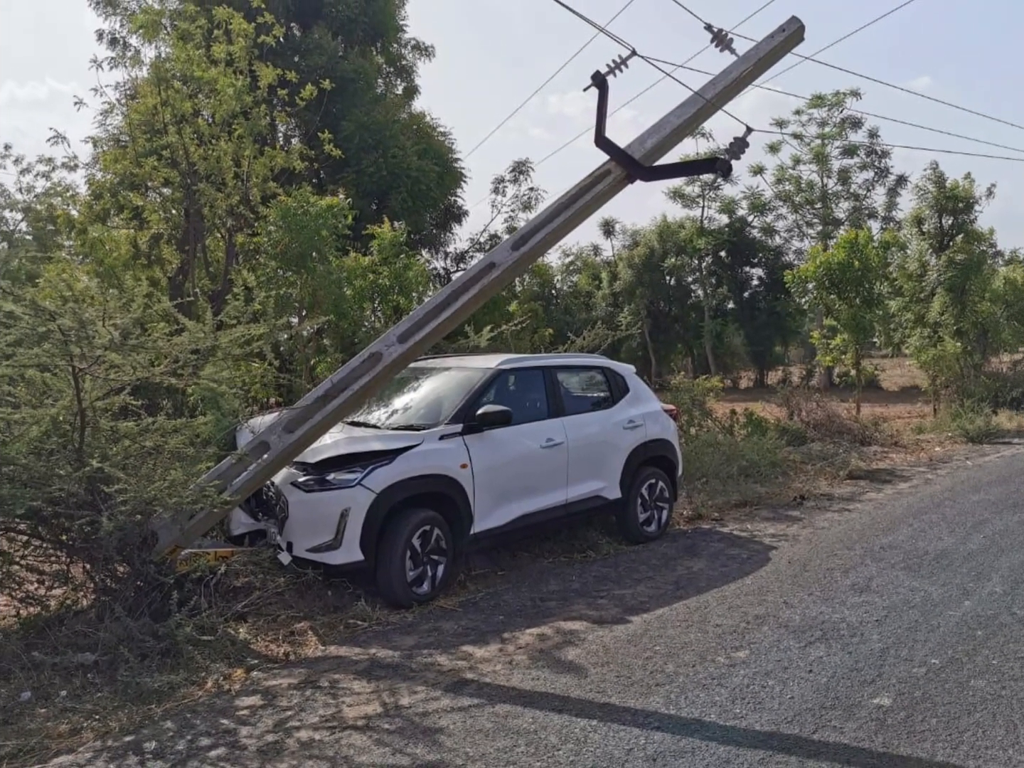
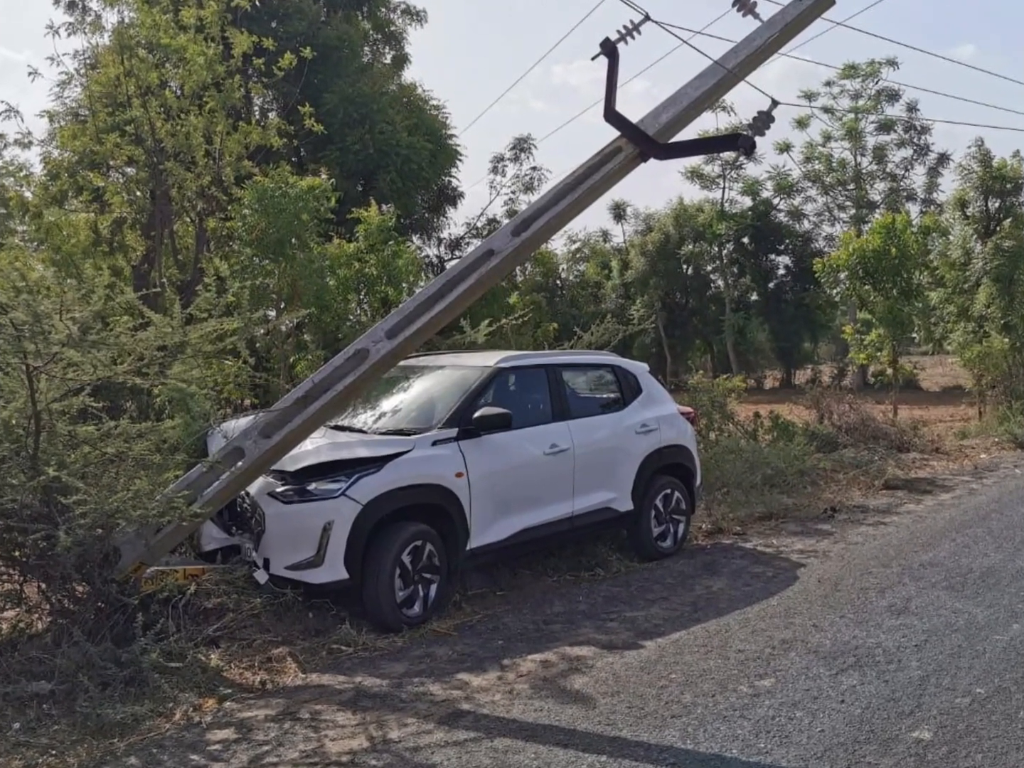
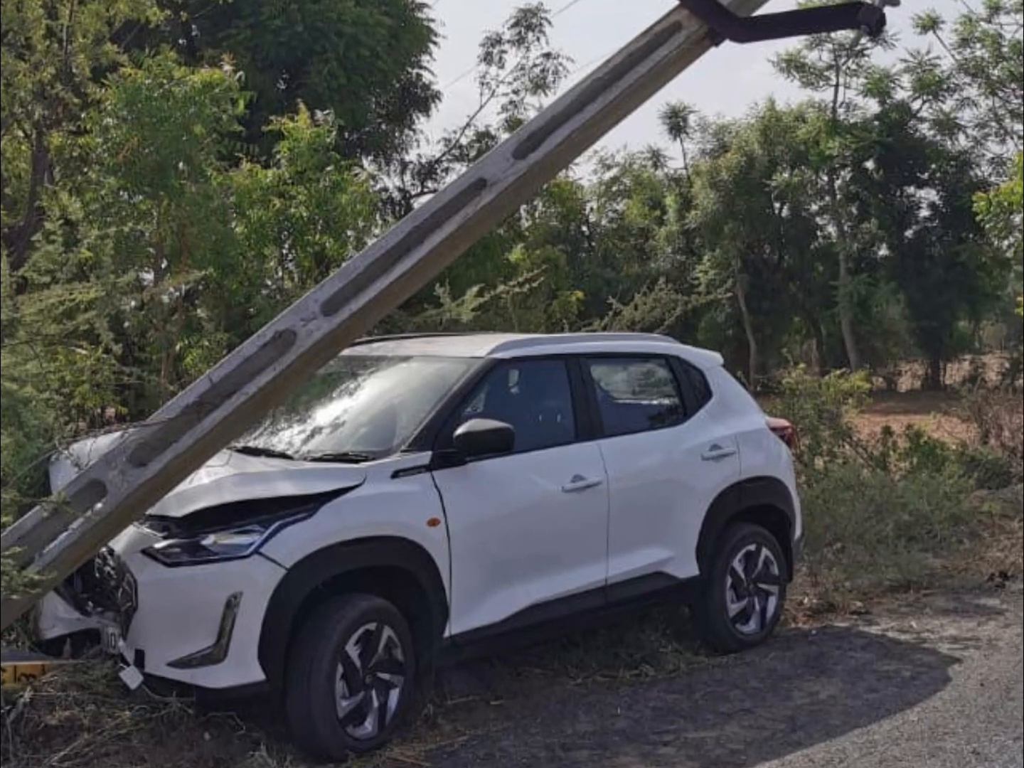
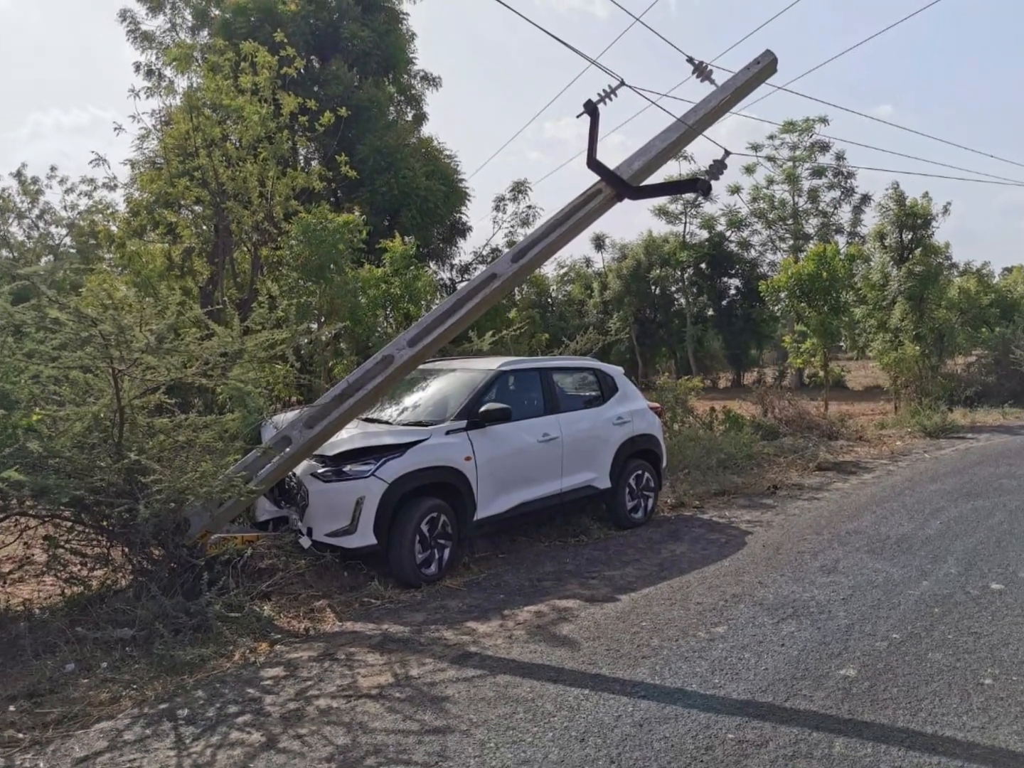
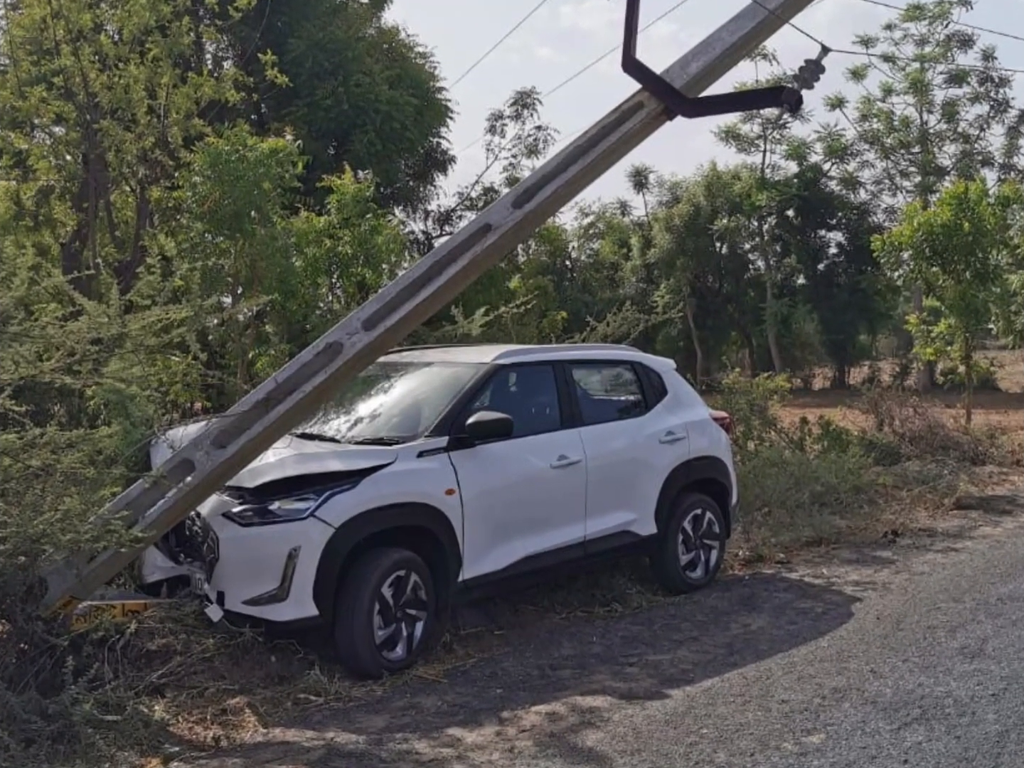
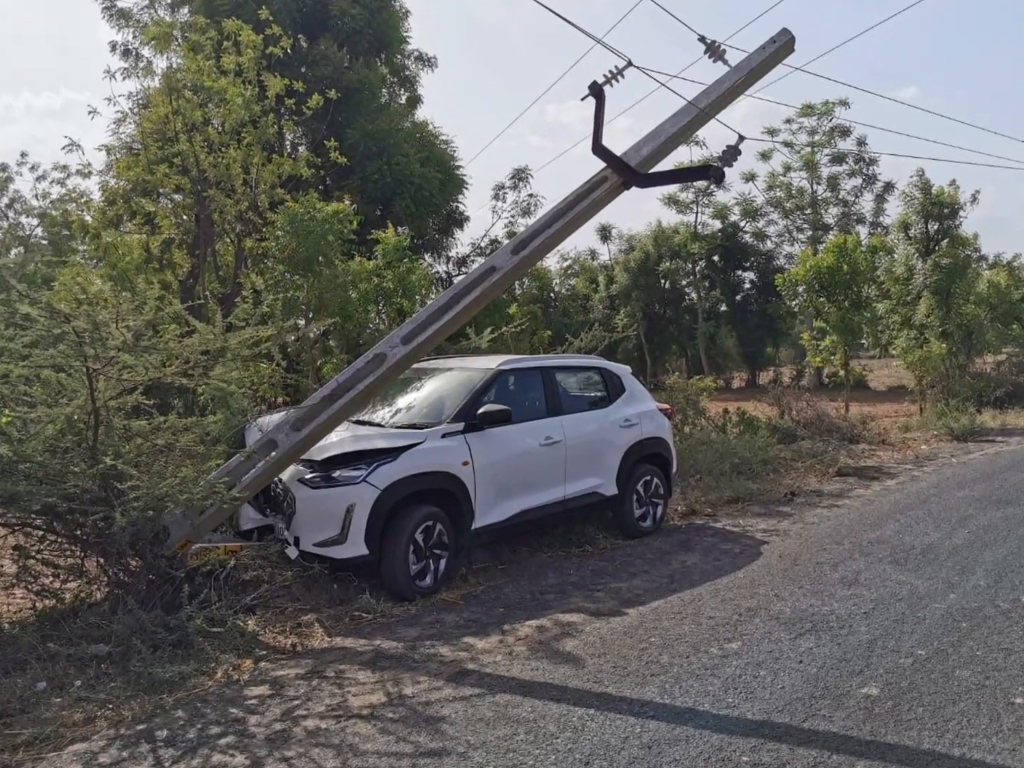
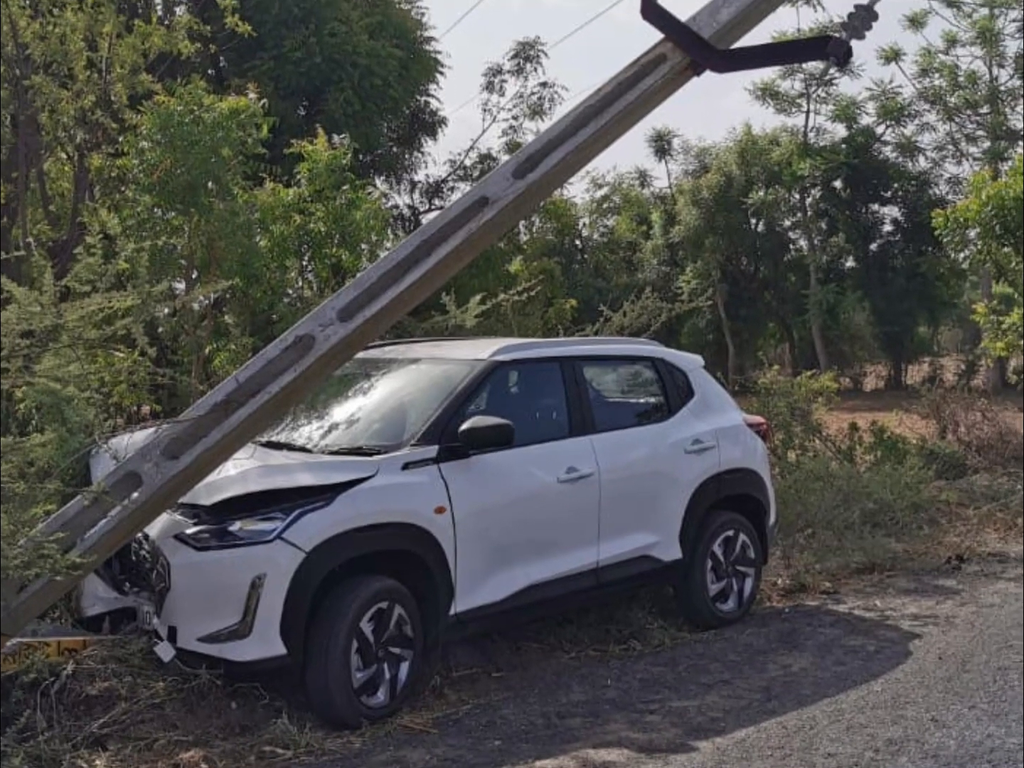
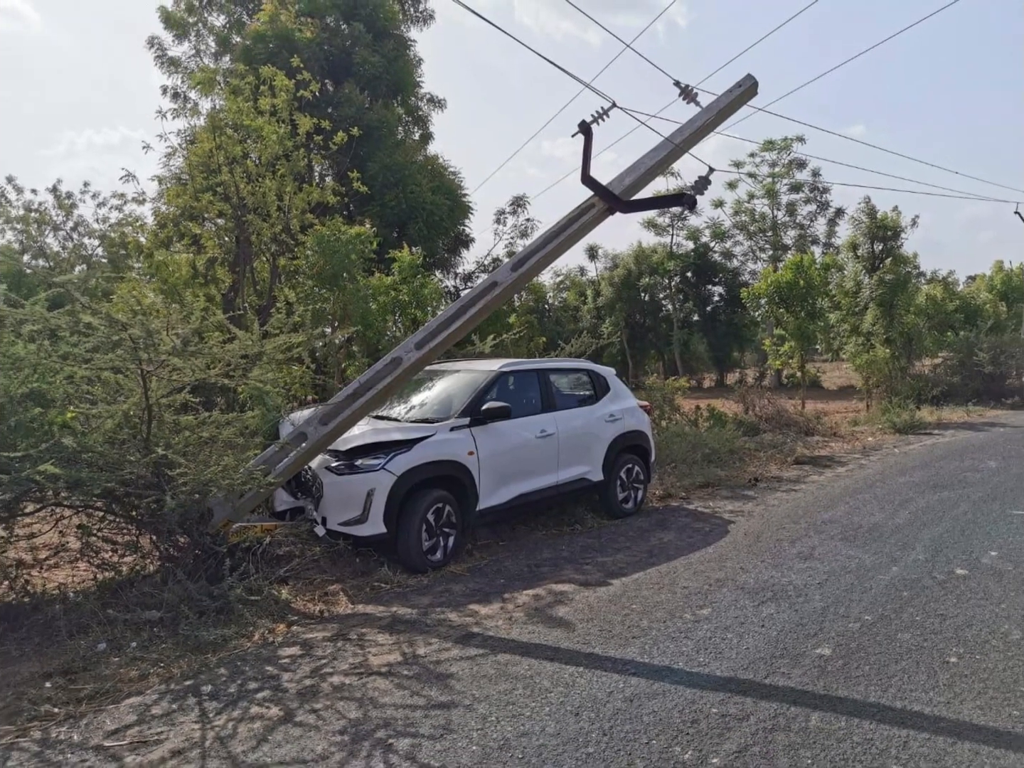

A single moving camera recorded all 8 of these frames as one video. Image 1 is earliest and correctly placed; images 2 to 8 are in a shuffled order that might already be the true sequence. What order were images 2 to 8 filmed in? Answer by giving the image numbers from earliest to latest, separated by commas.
4, 8, 6, 2, 5, 3, 7
